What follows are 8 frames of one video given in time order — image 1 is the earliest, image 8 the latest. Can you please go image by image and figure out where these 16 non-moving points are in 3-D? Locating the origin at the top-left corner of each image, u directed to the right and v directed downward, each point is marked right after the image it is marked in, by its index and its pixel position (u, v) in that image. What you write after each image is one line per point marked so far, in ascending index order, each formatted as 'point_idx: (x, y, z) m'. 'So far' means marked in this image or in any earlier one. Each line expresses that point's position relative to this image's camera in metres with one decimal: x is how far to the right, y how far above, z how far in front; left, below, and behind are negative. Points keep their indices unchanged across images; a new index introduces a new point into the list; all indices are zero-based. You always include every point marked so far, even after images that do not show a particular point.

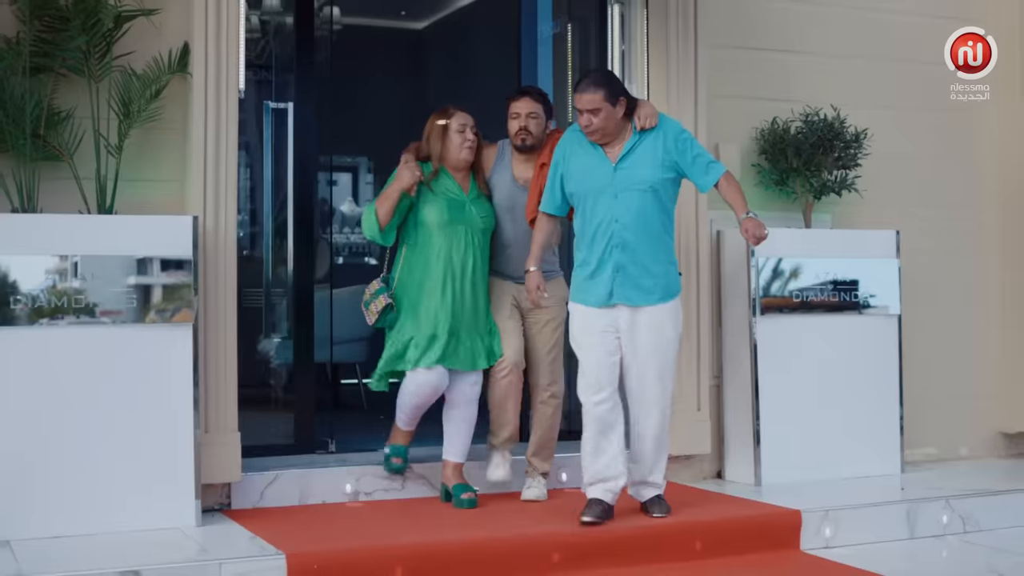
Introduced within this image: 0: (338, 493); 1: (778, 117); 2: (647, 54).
0: (-0.6, -0.7, +4.7) m
1: (+1.0, +0.6, +5.5) m
2: (+0.5, +0.8, +5.3) m
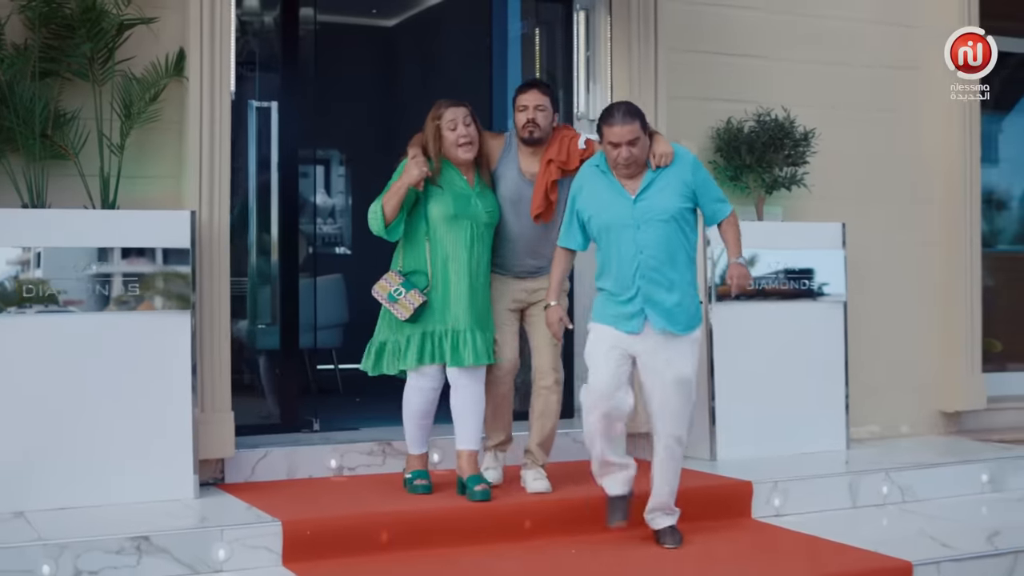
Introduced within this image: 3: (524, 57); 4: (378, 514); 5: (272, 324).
0: (-0.6, -0.6, +5.0) m
1: (+0.9, +0.7, +5.9) m
2: (+0.4, +0.9, +5.6) m
3: (+0.1, +1.0, +6.2) m
4: (-0.4, -0.7, +4.3) m
5: (-0.9, -0.1, +5.7) m
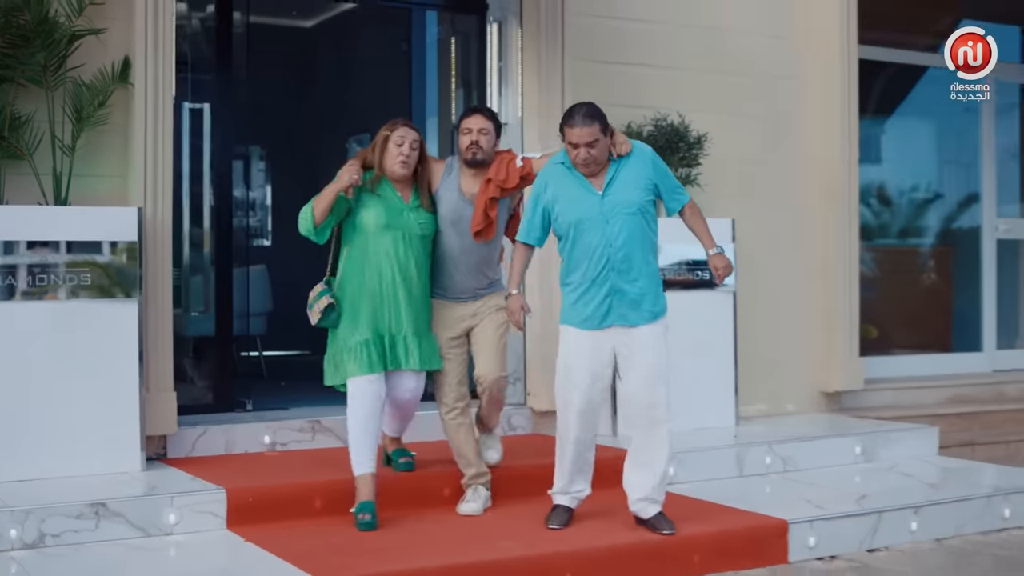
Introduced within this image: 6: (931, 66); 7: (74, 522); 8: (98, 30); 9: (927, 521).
0: (-0.9, -0.6, +5.4) m
1: (+0.5, +0.7, +6.4) m
2: (0.0, +0.9, +6.1) m
3: (-0.3, +1.0, +6.7) m
4: (-0.6, -0.6, +4.8) m
5: (-1.3, -0.1, +6.1) m
6: (+2.3, +1.2, +8.1) m
7: (-1.3, -0.7, +4.4) m
8: (-1.4, +0.9, +5.1) m
9: (+1.4, -0.8, +5.1) m
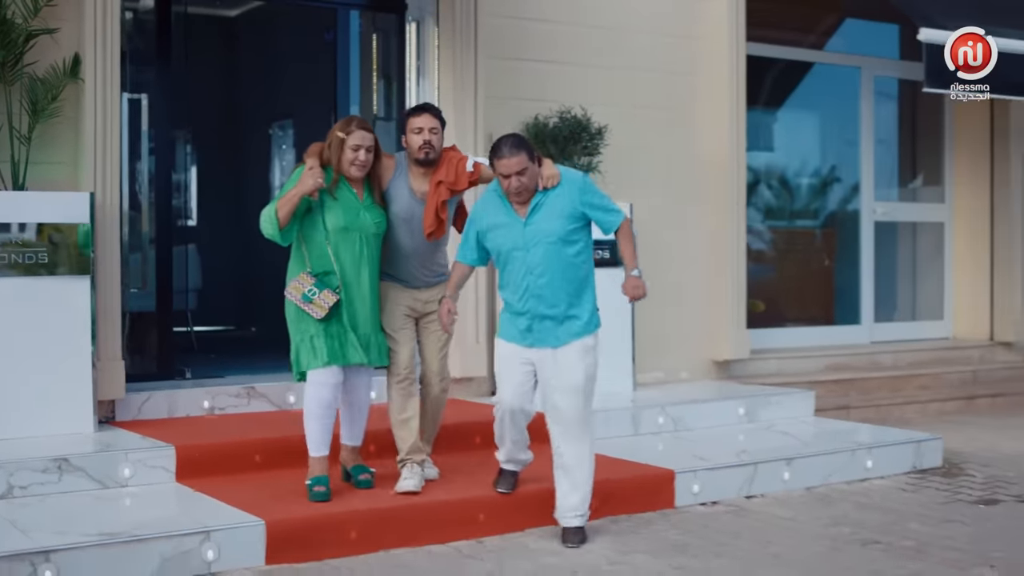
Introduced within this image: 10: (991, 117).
0: (-1.3, -0.5, +6.0) m
1: (+0.1, +0.8, +7.0) m
2: (-0.3, +1.0, +6.7) m
3: (-0.7, +1.1, +7.2) m
4: (-0.9, -0.6, +5.3) m
5: (-1.7, 0.0, +6.6) m
6: (+1.8, +1.4, +8.8) m
7: (-1.6, -0.6, +4.9) m
8: (-1.7, +1.0, +5.5) m
9: (+1.1, -0.7, +5.8) m
10: (+3.1, +1.1, +9.5) m
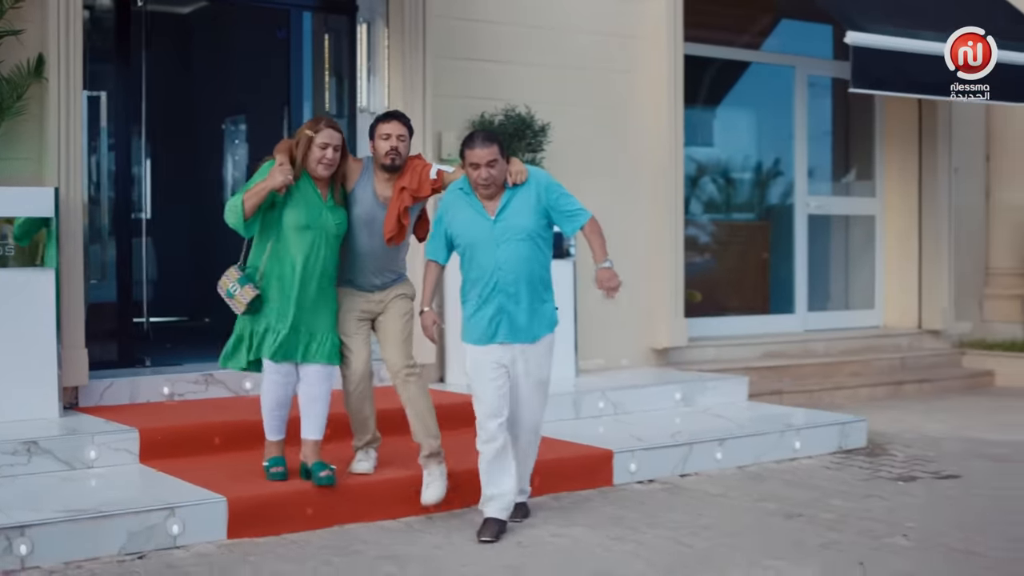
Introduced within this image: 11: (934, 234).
0: (-1.5, -0.5, +6.2) m
1: (-0.1, +0.9, +7.3) m
2: (-0.6, +1.1, +7.0) m
3: (-1.0, +1.2, +7.5) m
4: (-1.1, -0.5, +5.6) m
5: (-1.9, 0.0, +6.8) m
6: (+1.5, +1.4, +9.2) m
7: (-1.8, -0.6, +5.1) m
8: (-2.0, +1.0, +5.8) m
9: (+0.9, -0.7, +6.1) m
10: (+2.7, +1.2, +9.8) m
11: (+2.8, +0.4, +9.7) m
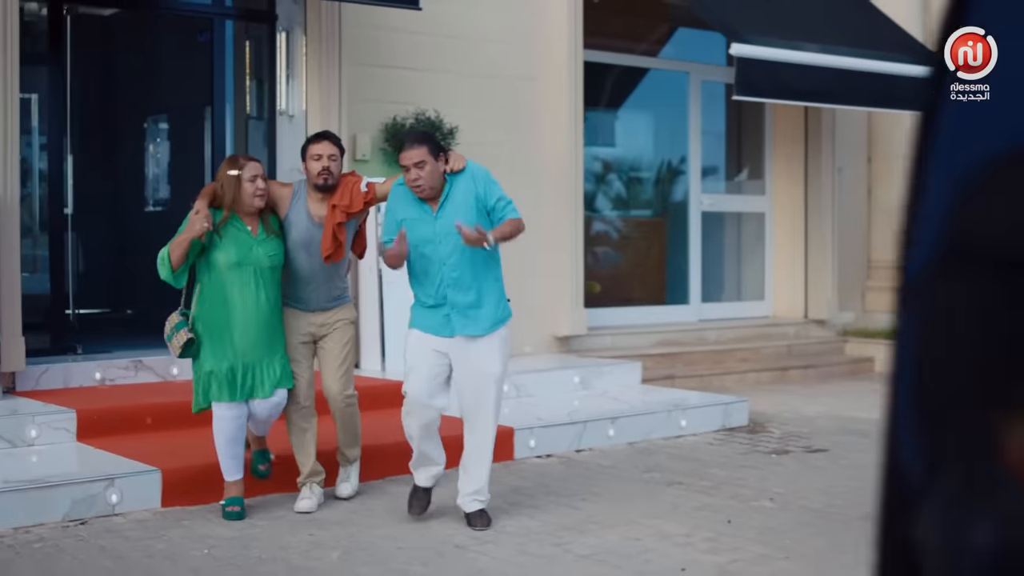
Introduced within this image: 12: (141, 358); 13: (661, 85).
0: (-1.9, -0.4, +6.6) m
1: (-0.6, +0.9, +7.8) m
2: (-1.0, +1.1, +7.4) m
3: (-1.5, +1.2, +7.9) m
4: (-1.5, -0.5, +6.0) m
5: (-2.3, +0.1, +7.2) m
6: (+0.9, +1.5, +9.8) m
7: (-2.1, -0.6, +5.5) m
8: (-2.3, +1.0, +6.2) m
9: (+0.5, -0.6, +6.7) m
10: (+2.1, +1.2, +10.5) m
11: (+2.2, +0.4, +10.4) m
12: (-1.7, -0.3, +6.8) m
13: (+1.0, +1.4, +9.9) m
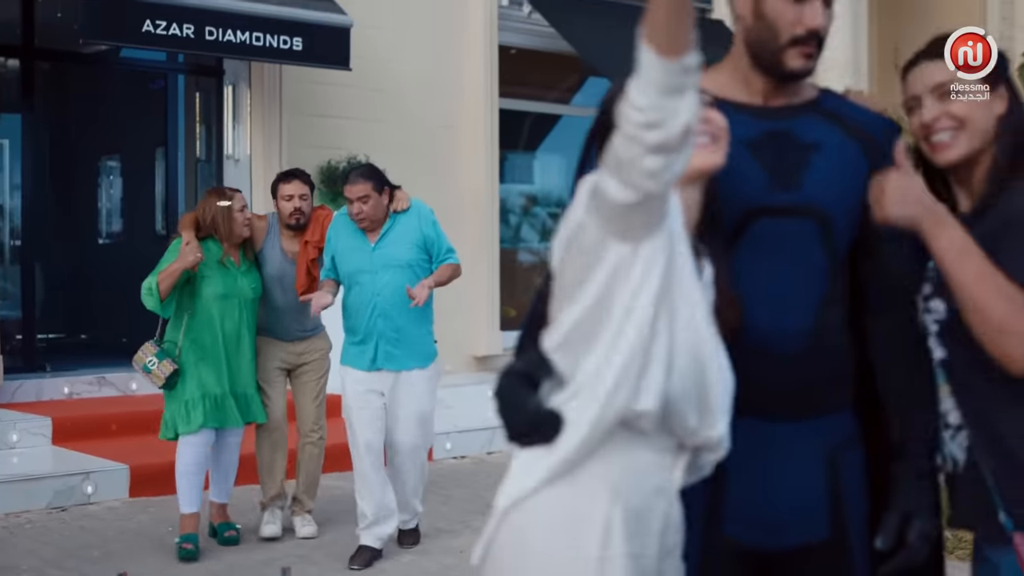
0: (-2.3, -0.5, +7.5) m
1: (-1.1, +0.8, +8.7) m
2: (-1.5, +1.0, +8.4) m
3: (-2.0, +1.1, +8.9) m
4: (-1.9, -0.6, +6.9) m
5: (-2.8, -0.1, +8.1) m
6: (+0.4, +1.3, +10.8) m
7: (-2.5, -0.7, +6.4) m
8: (-2.7, +0.9, +7.1) m
9: (+0.1, -0.8, +7.7) m
10: (+1.5, +1.0, +11.6) m
11: (+1.6, +0.2, +11.5) m
12: (-2.1, -0.5, +7.7) m
13: (+0.4, +1.2, +11.0) m
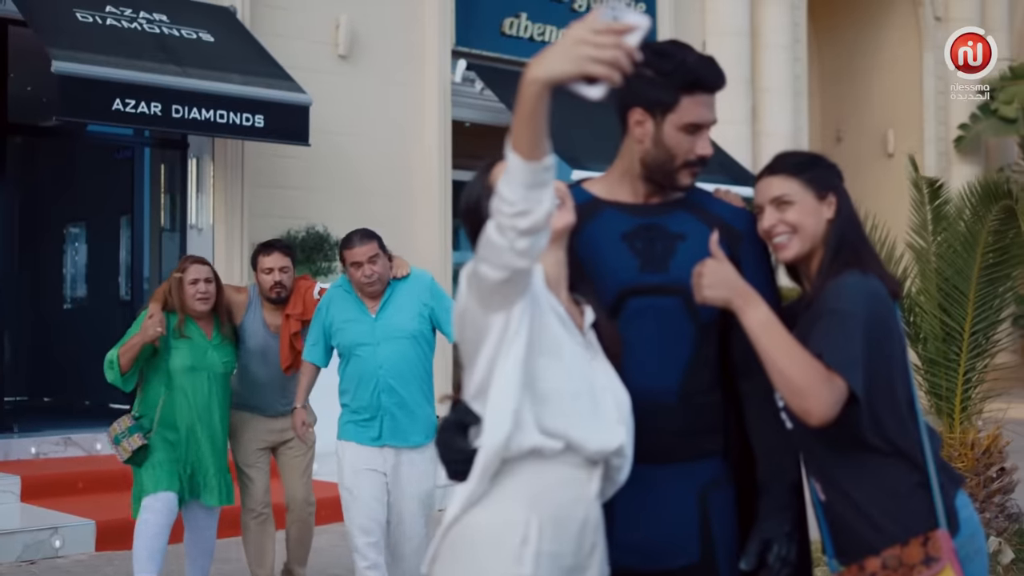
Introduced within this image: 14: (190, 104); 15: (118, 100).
0: (-2.6, -0.9, +7.8) m
1: (-1.4, +0.4, +9.1) m
2: (-1.8, +0.6, +8.8) m
3: (-2.3, +0.7, +9.3) m
4: (-2.2, -0.9, +7.2) m
5: (-3.1, -0.4, +8.4) m
6: (0.0, +0.8, +11.3) m
7: (-2.7, -1.0, +6.7) m
8: (-3.0, +0.6, +7.4) m
9: (-0.2, -1.1, +8.0) m
10: (+1.1, +0.5, +12.1) m
11: (+1.2, -0.3, +11.9) m
12: (-2.4, -0.8, +8.0) m
13: (+0.1, +0.7, +11.4) m
14: (-1.7, +1.0, +7.6) m
15: (-2.0, +0.9, +7.3) m
